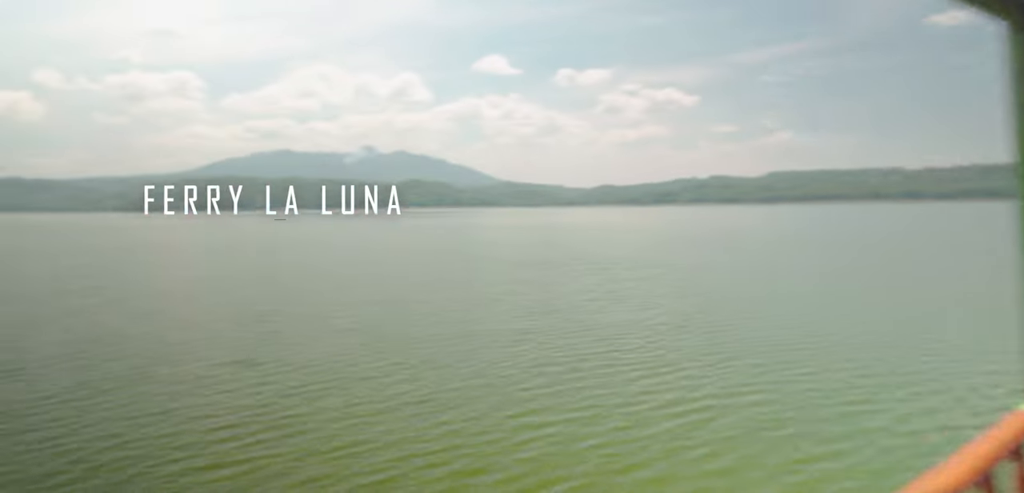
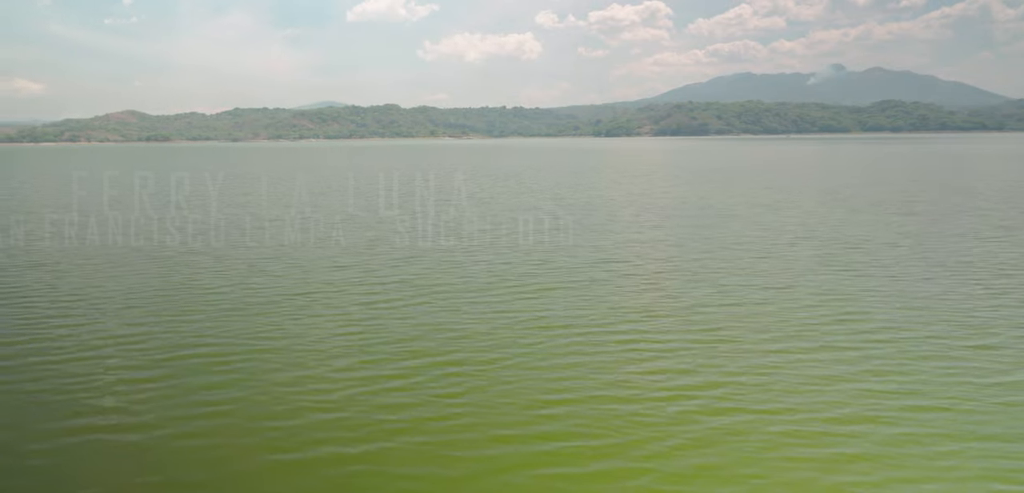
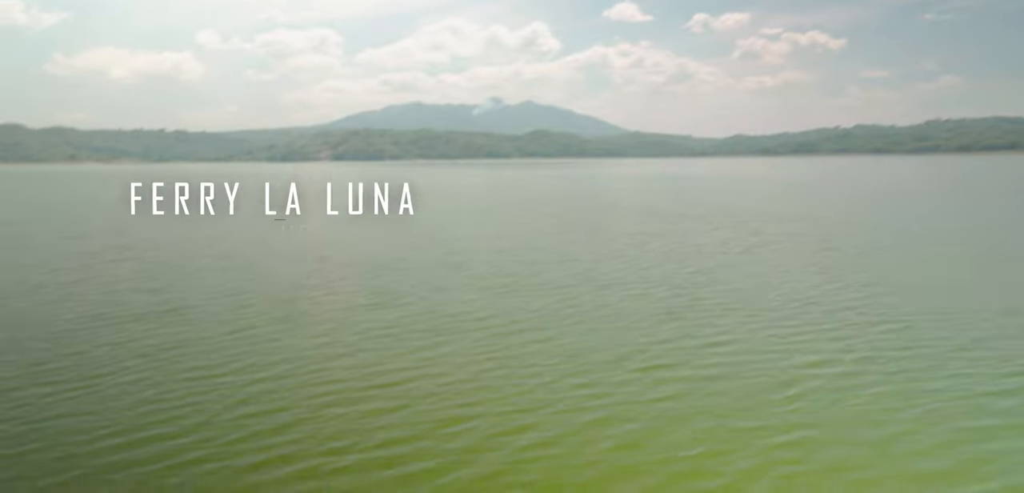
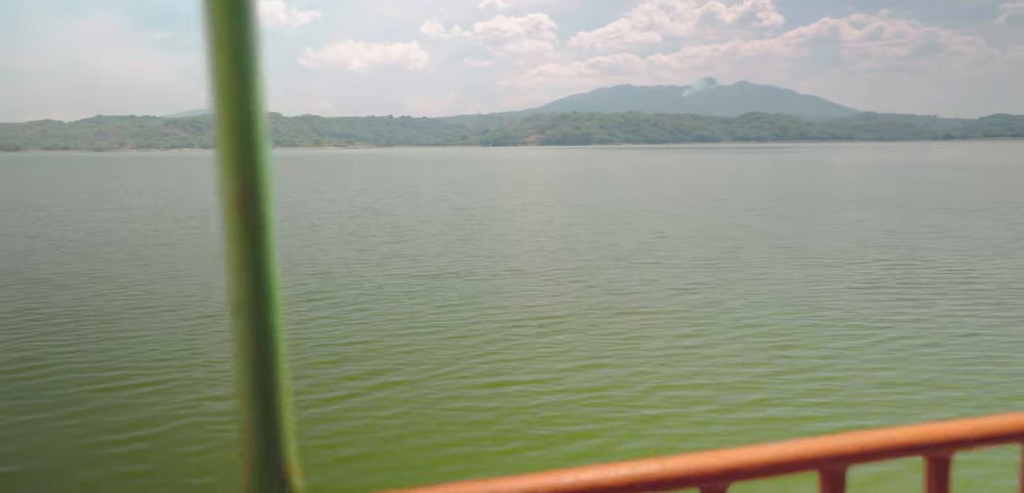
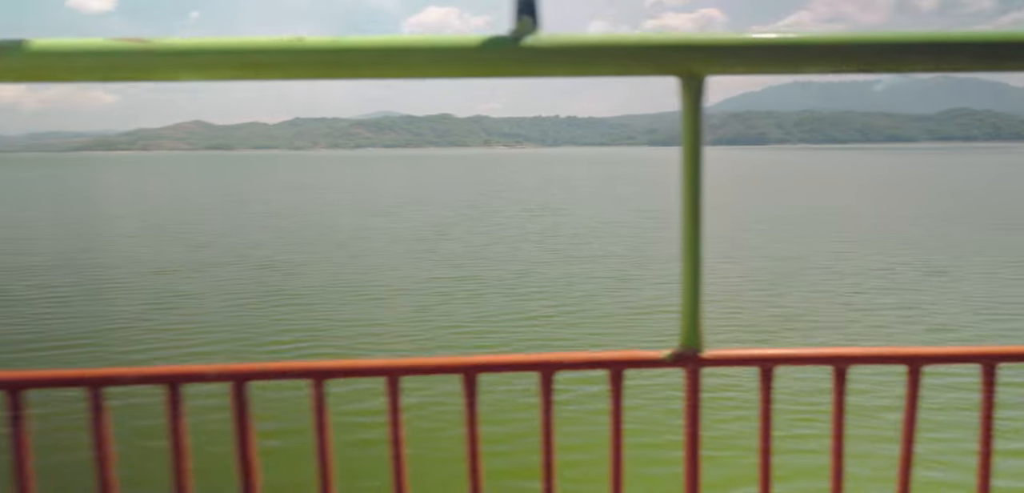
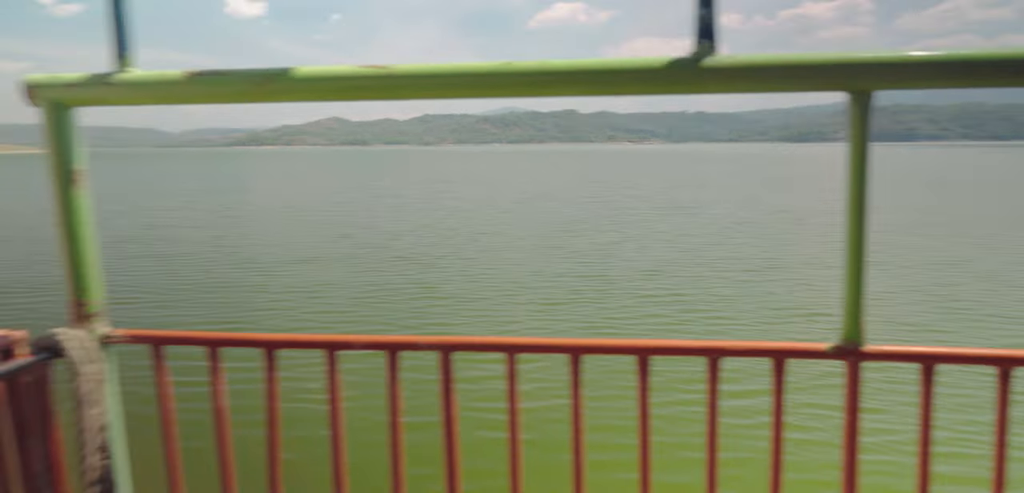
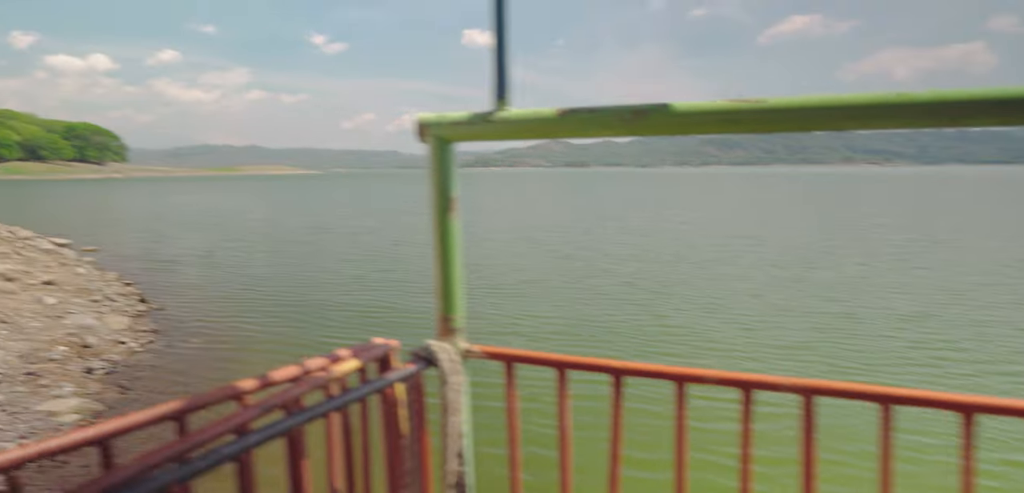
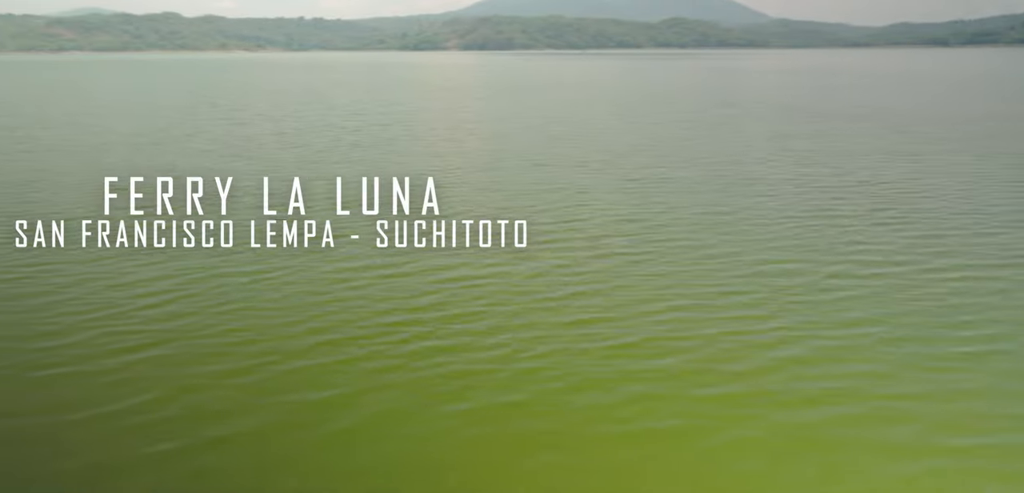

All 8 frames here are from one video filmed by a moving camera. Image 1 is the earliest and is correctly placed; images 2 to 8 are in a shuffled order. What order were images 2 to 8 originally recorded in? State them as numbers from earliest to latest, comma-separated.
3, 8, 2, 4, 5, 6, 7
